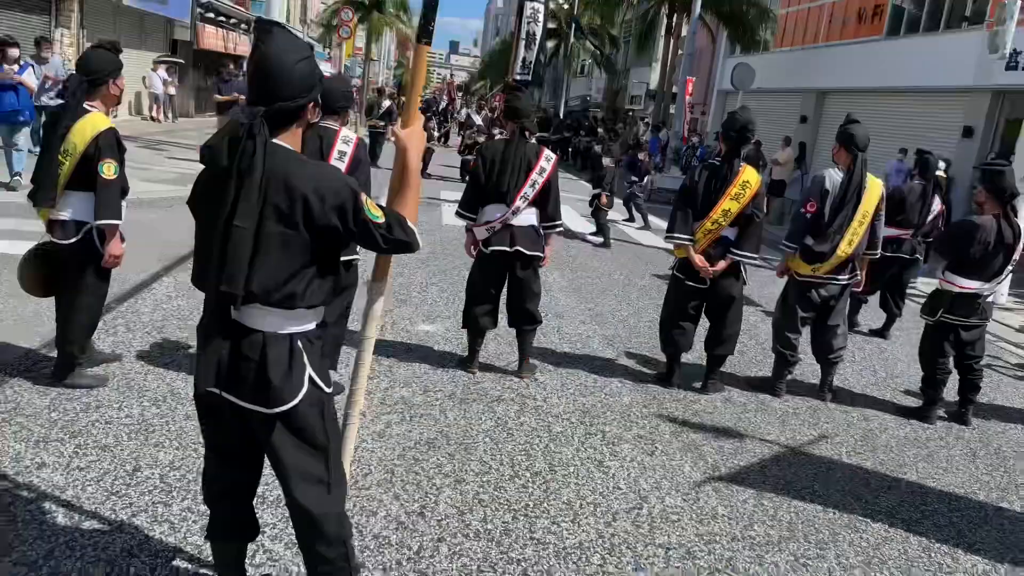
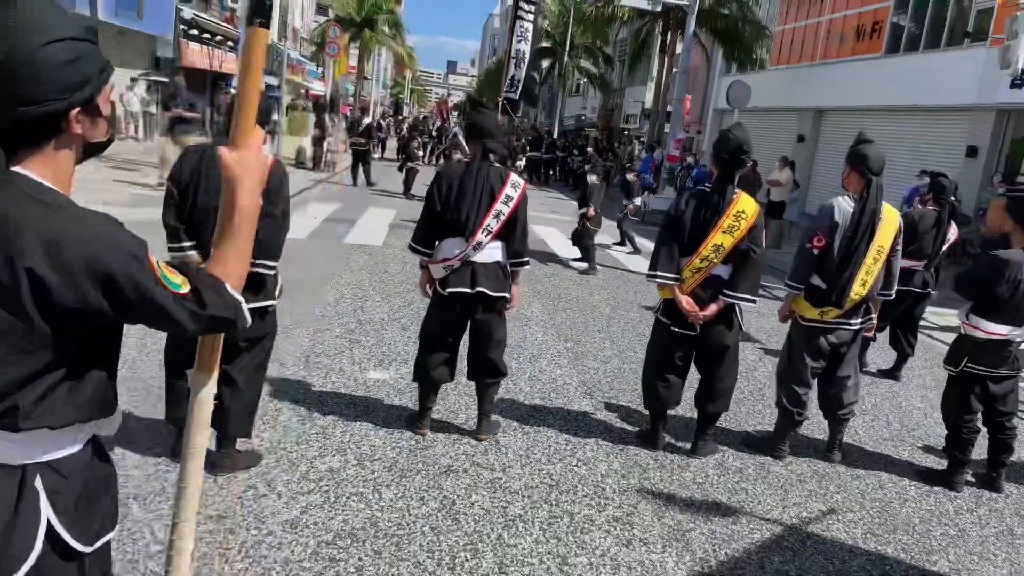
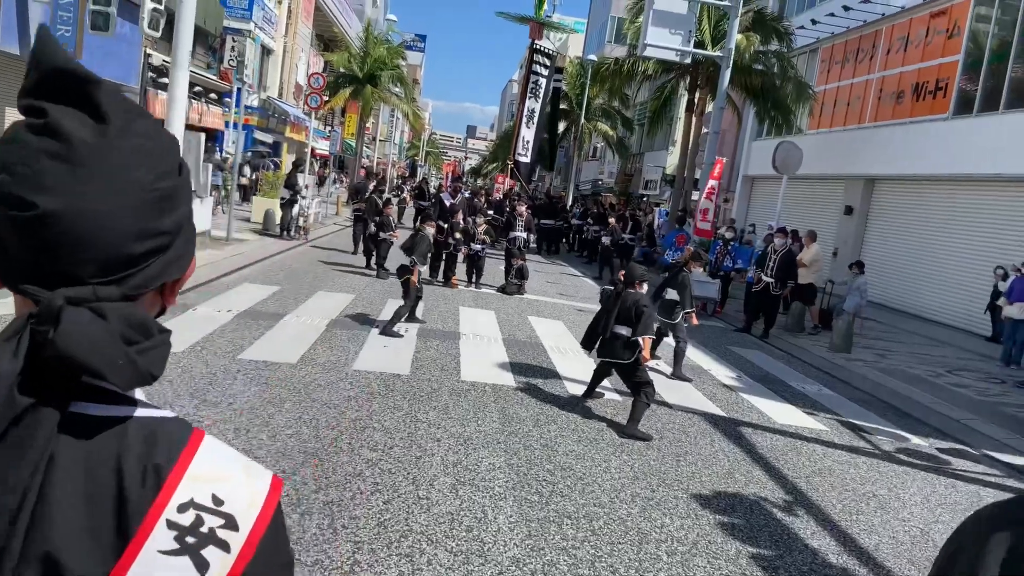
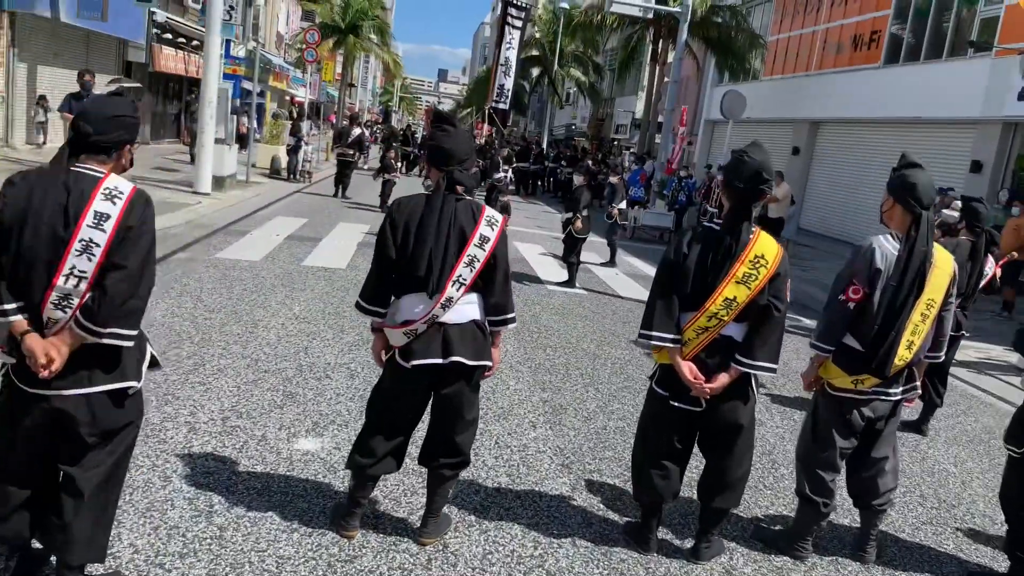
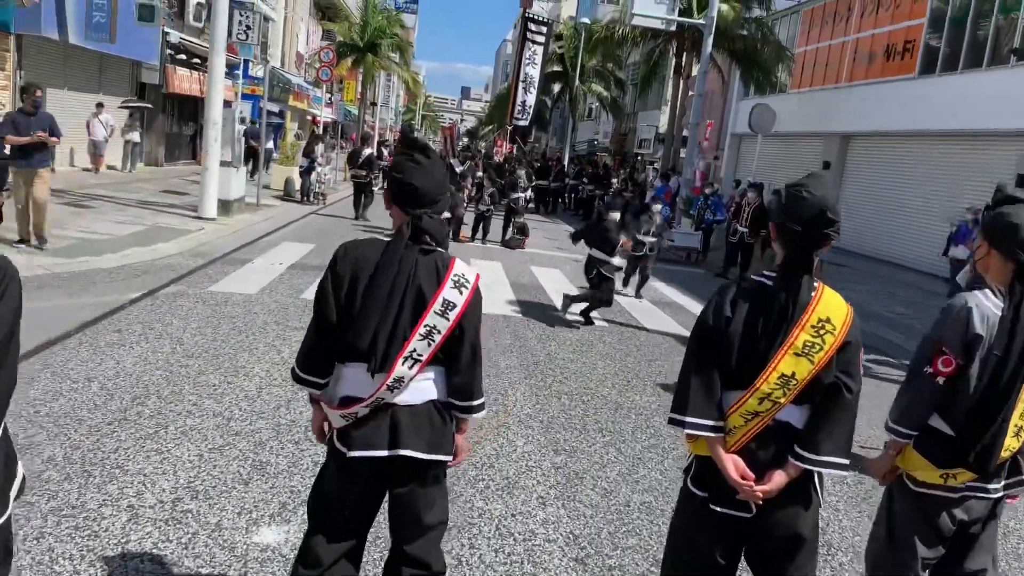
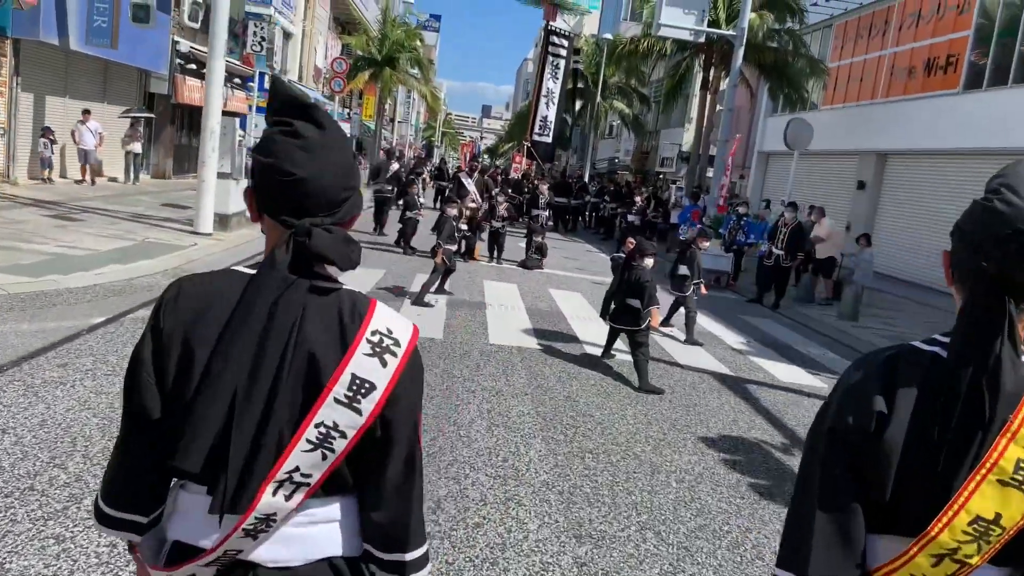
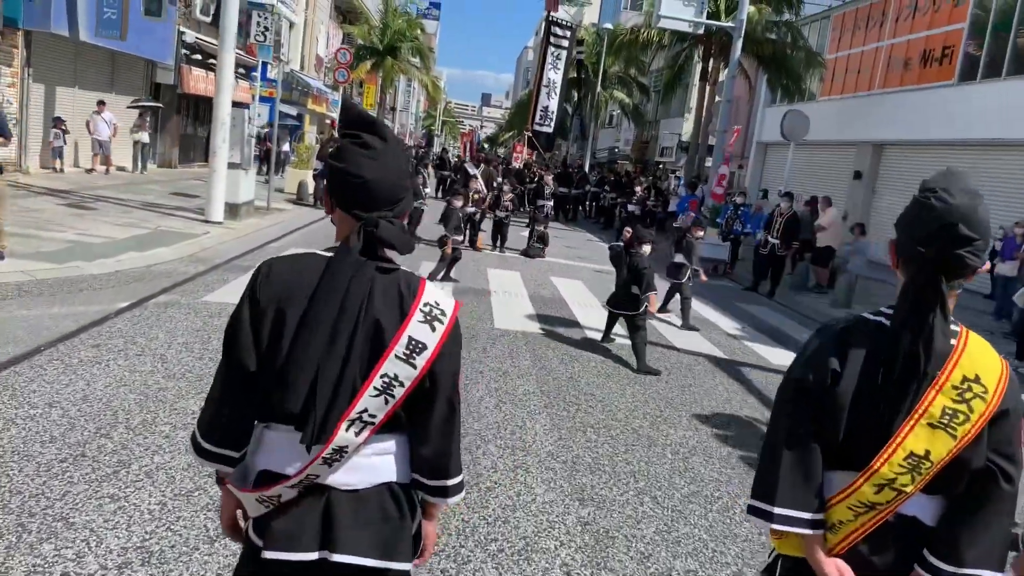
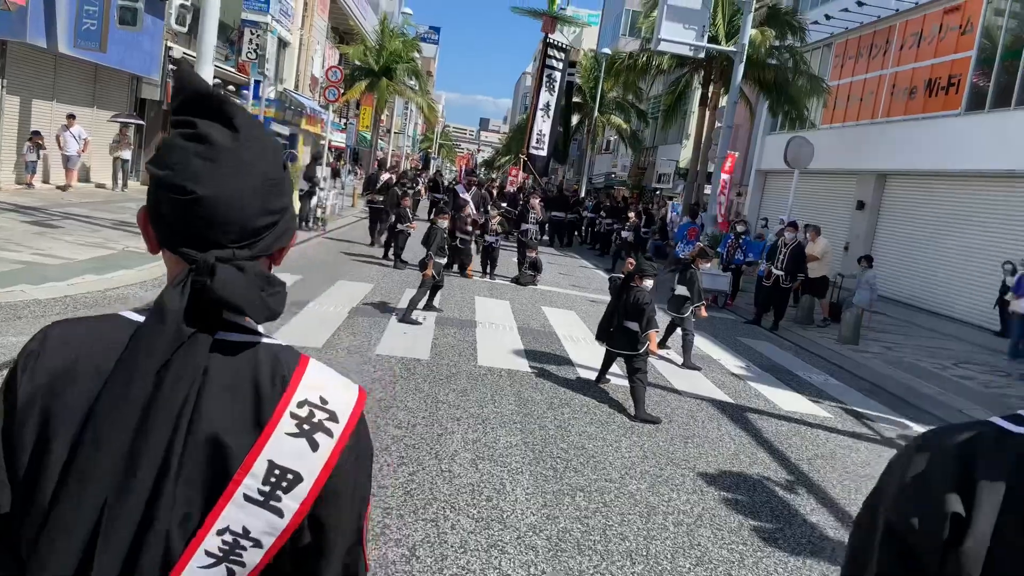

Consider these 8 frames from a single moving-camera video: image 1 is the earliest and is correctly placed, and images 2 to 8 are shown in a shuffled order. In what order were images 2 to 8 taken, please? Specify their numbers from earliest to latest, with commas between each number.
2, 4, 5, 7, 6, 8, 3
